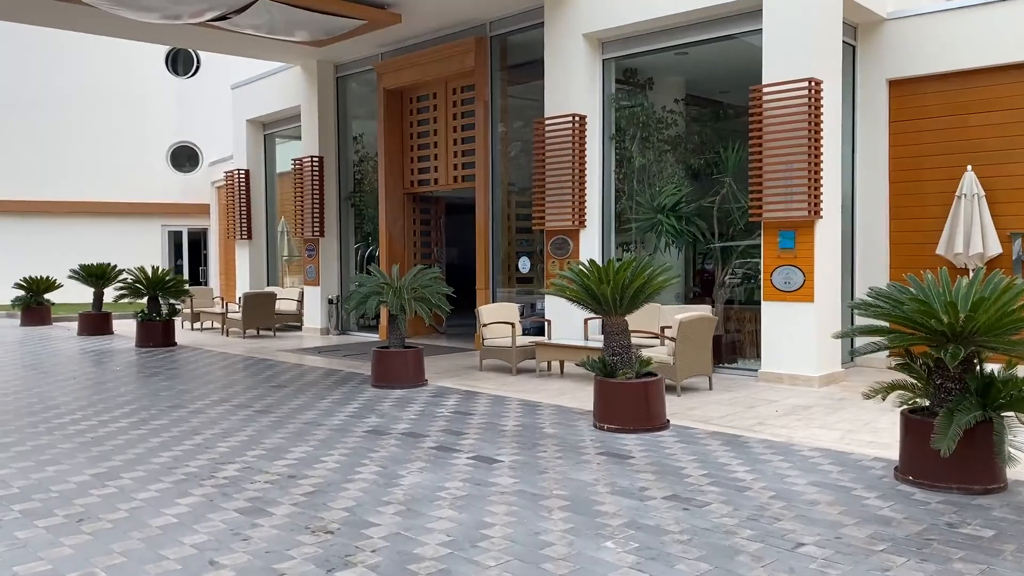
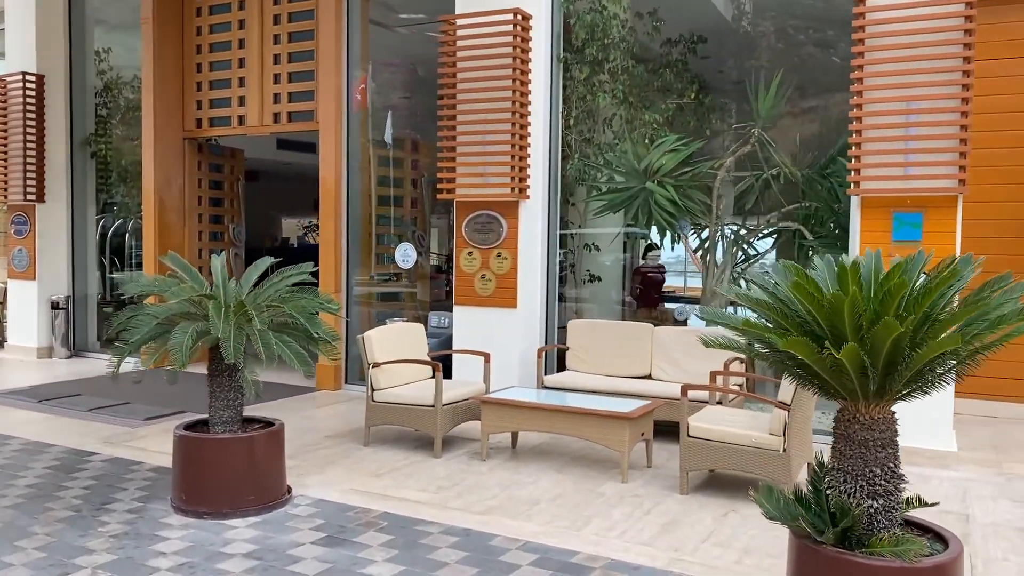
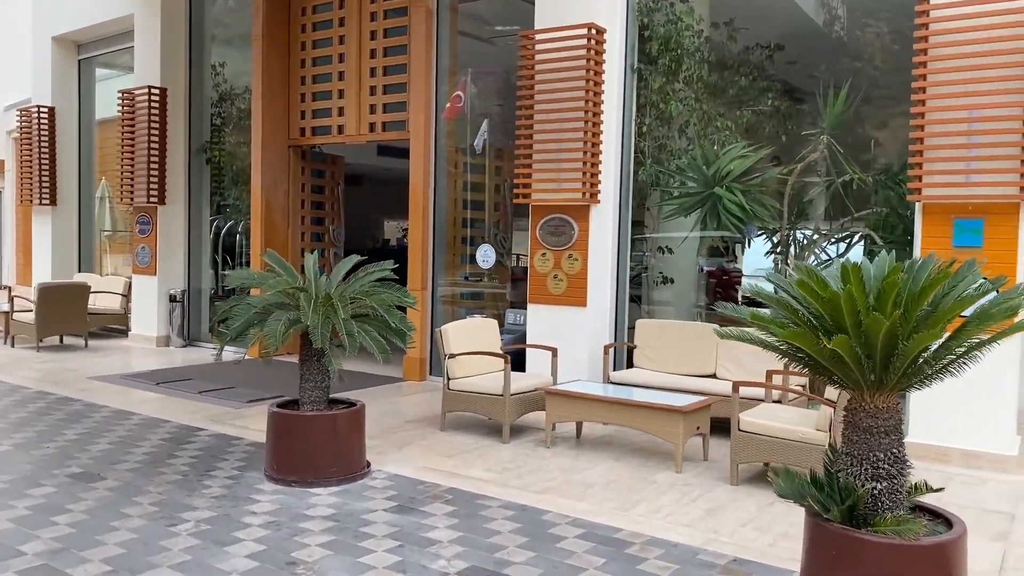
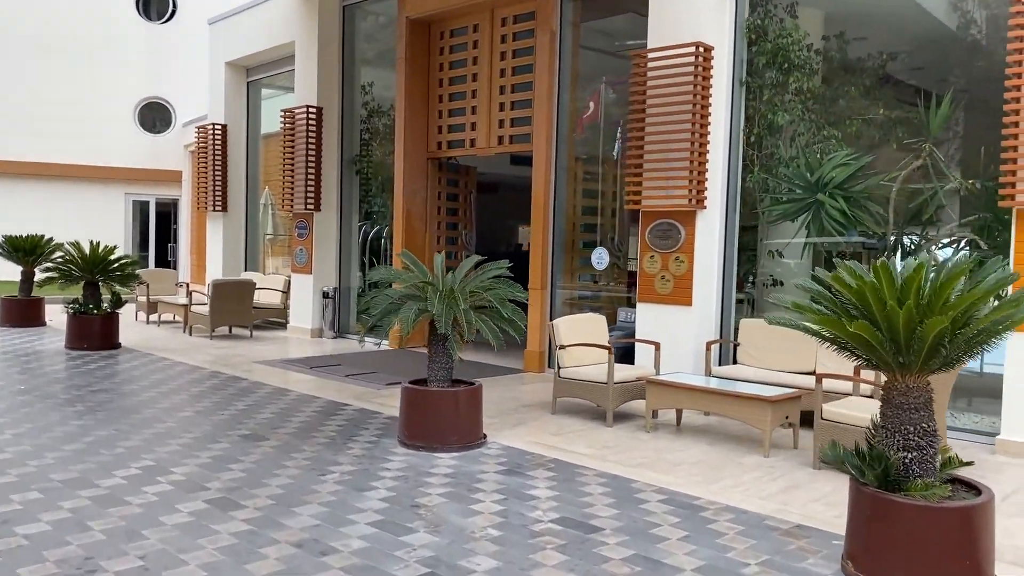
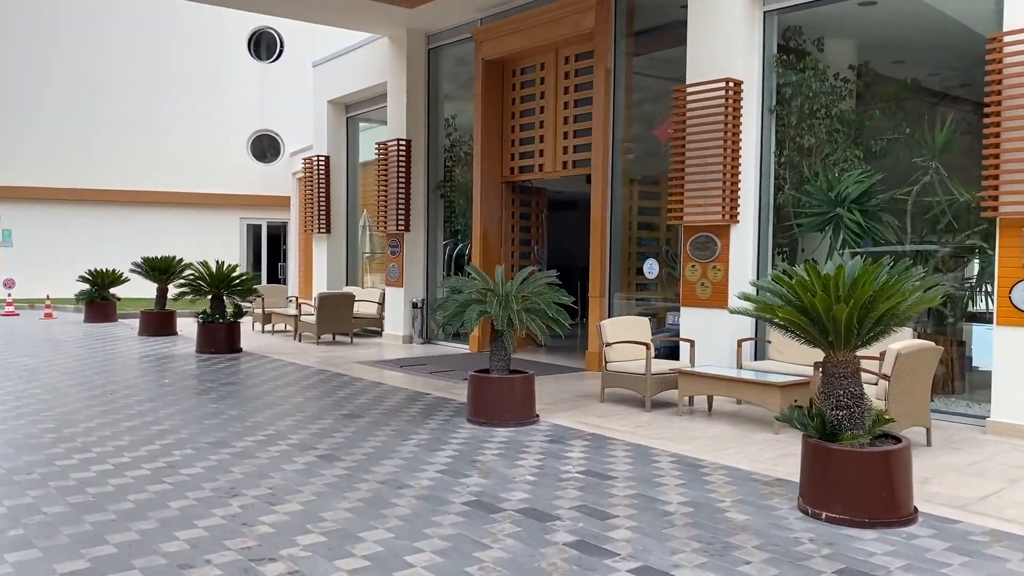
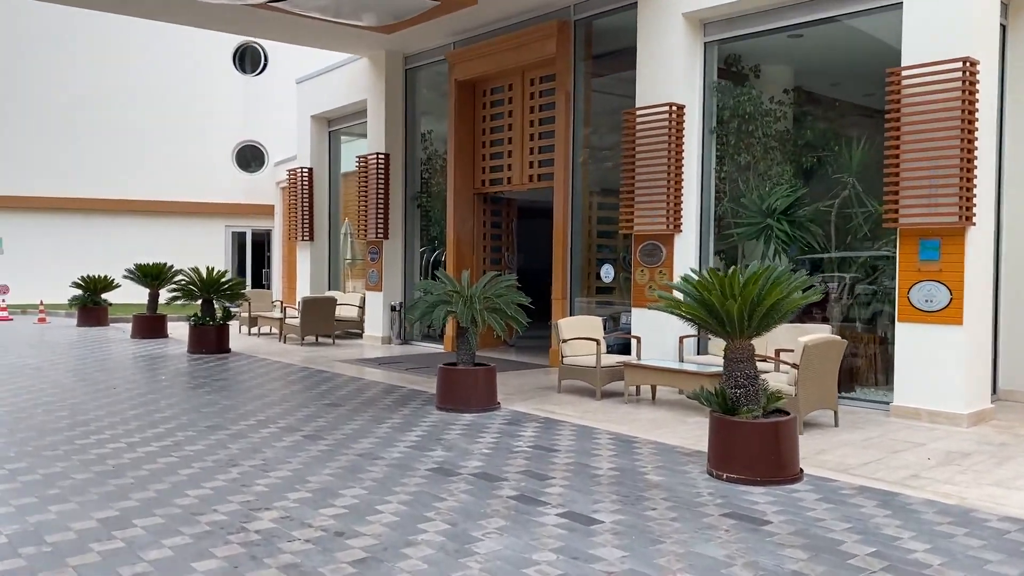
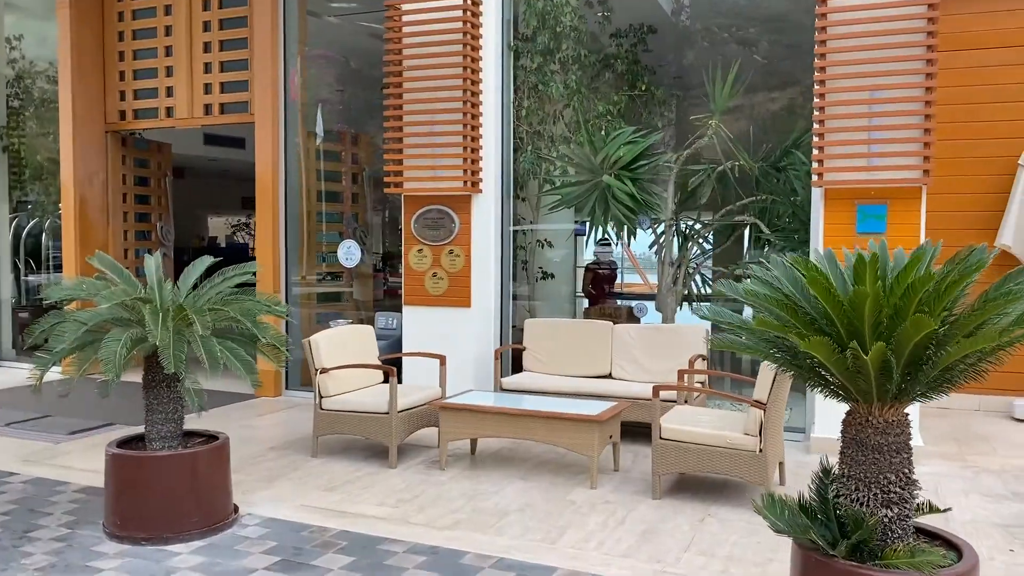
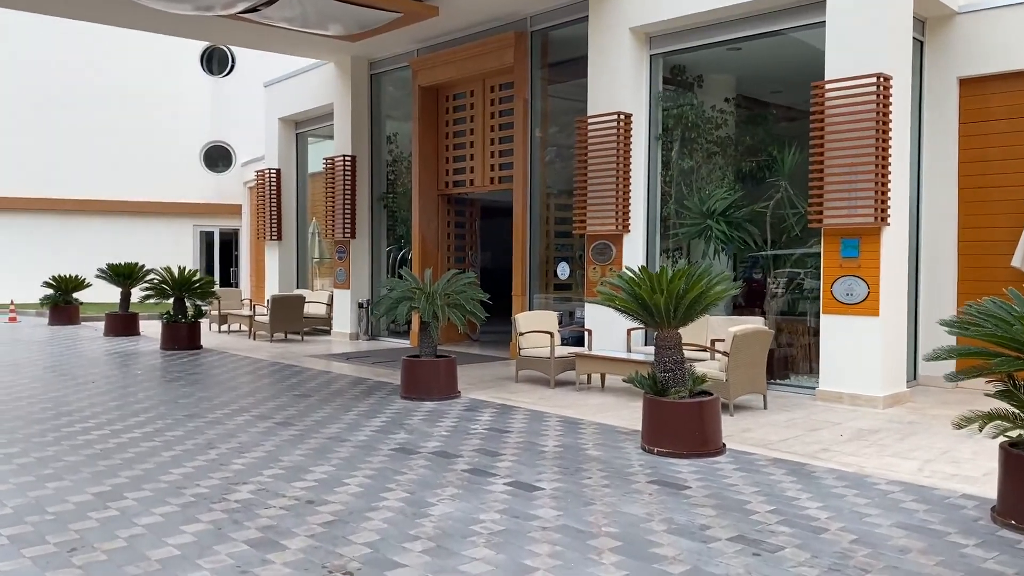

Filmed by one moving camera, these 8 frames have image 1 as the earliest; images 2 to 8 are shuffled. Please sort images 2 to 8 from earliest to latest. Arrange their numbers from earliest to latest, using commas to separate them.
8, 6, 5, 4, 3, 2, 7
